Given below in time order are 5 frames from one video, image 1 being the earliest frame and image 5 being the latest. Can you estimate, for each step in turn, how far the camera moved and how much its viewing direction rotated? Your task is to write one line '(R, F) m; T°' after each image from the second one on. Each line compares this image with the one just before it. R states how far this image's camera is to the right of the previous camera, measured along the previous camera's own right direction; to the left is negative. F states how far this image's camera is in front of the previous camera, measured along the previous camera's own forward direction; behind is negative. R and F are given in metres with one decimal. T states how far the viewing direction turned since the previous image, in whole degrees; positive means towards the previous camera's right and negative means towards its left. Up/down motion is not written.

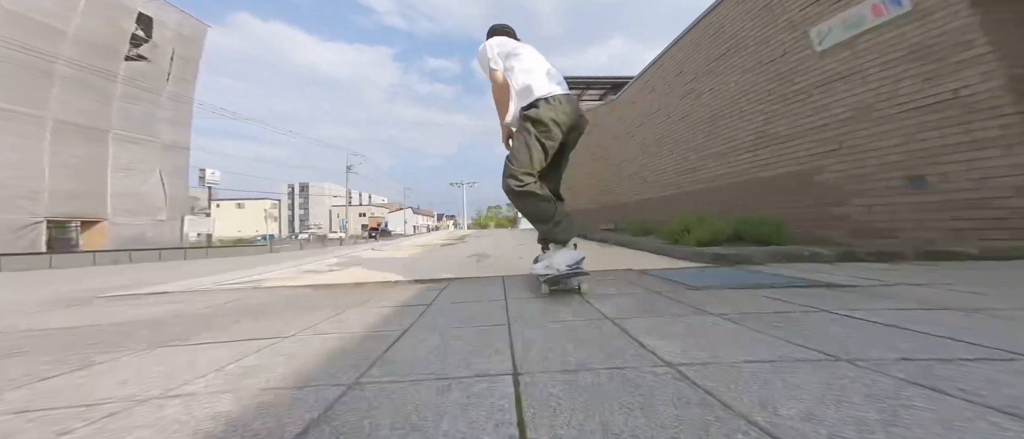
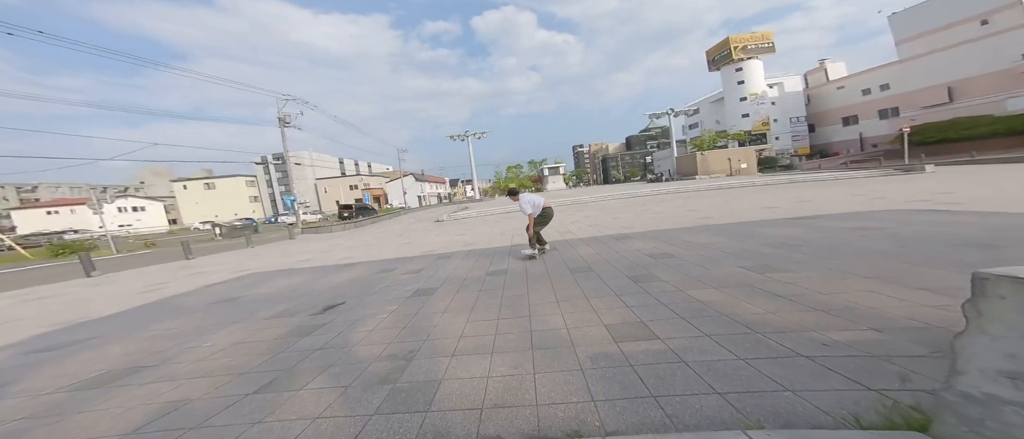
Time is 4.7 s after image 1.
(-0.4, +7.7) m; -2°
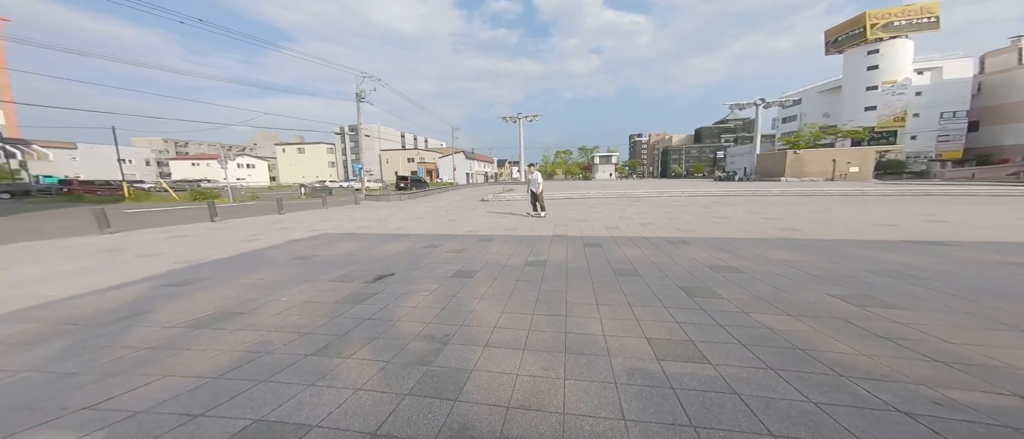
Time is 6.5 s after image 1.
(0.0, 0.0) m; -8°
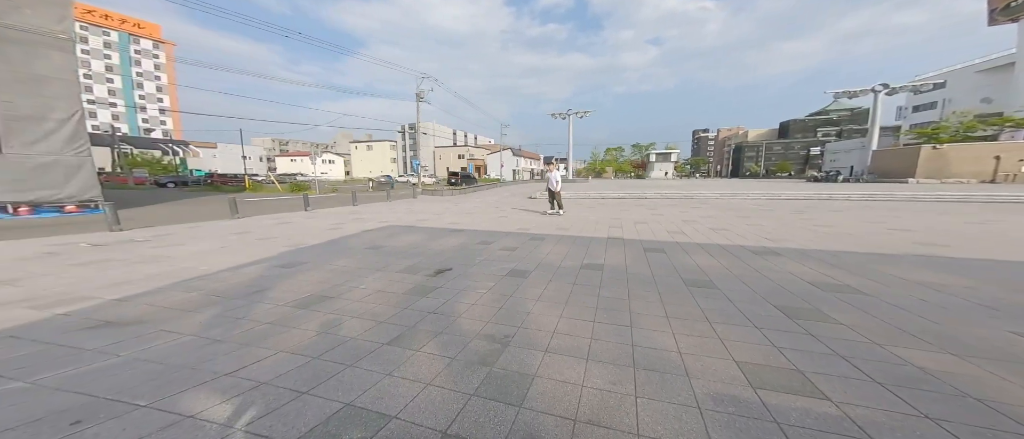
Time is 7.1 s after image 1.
(-0.1, 0.0) m; -8°
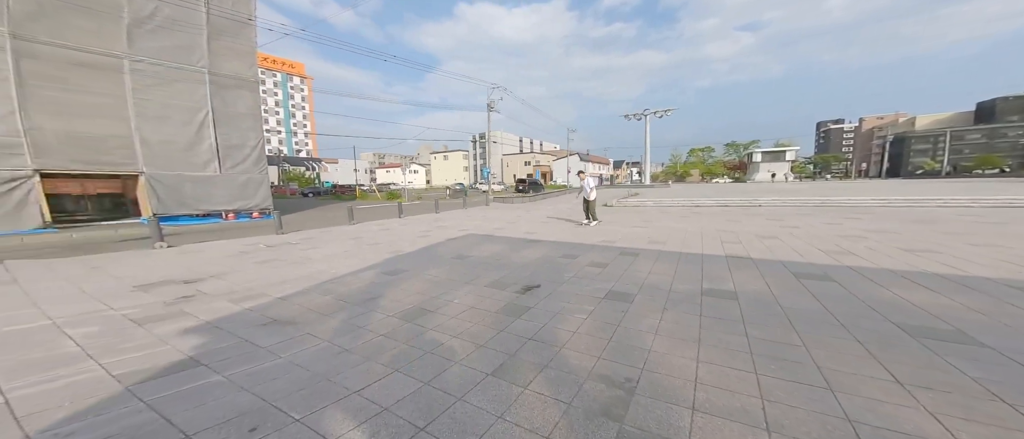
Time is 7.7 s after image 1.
(-0.2, +0.2) m; -12°
